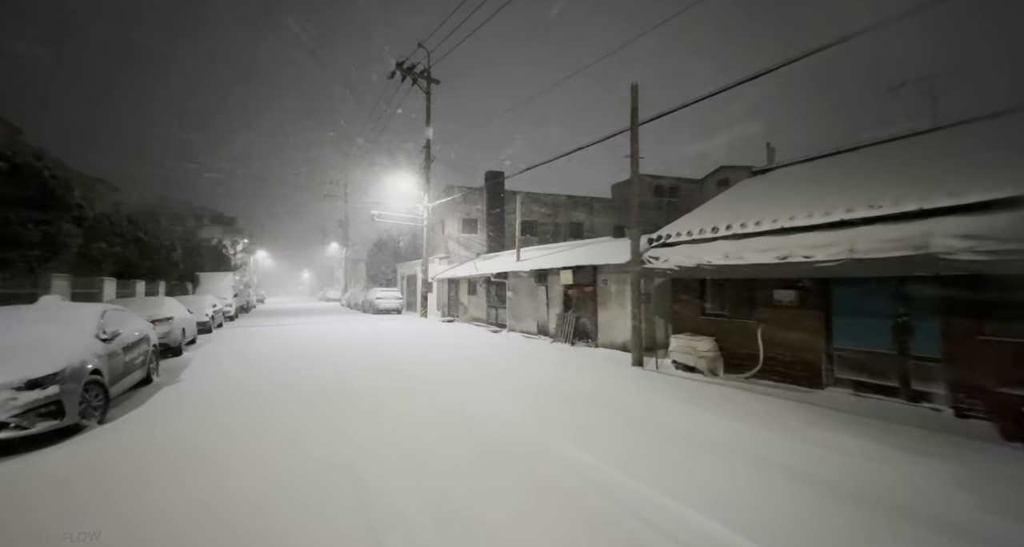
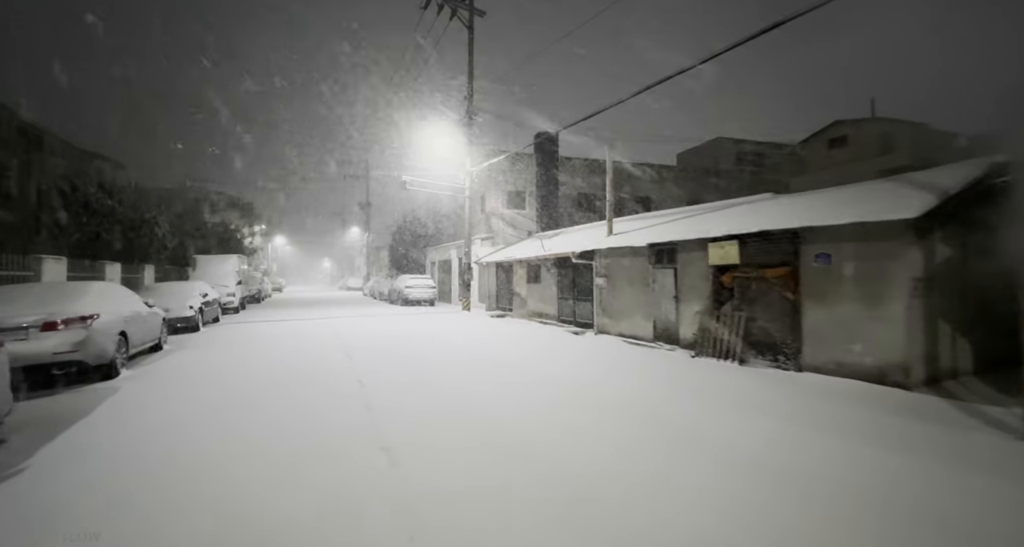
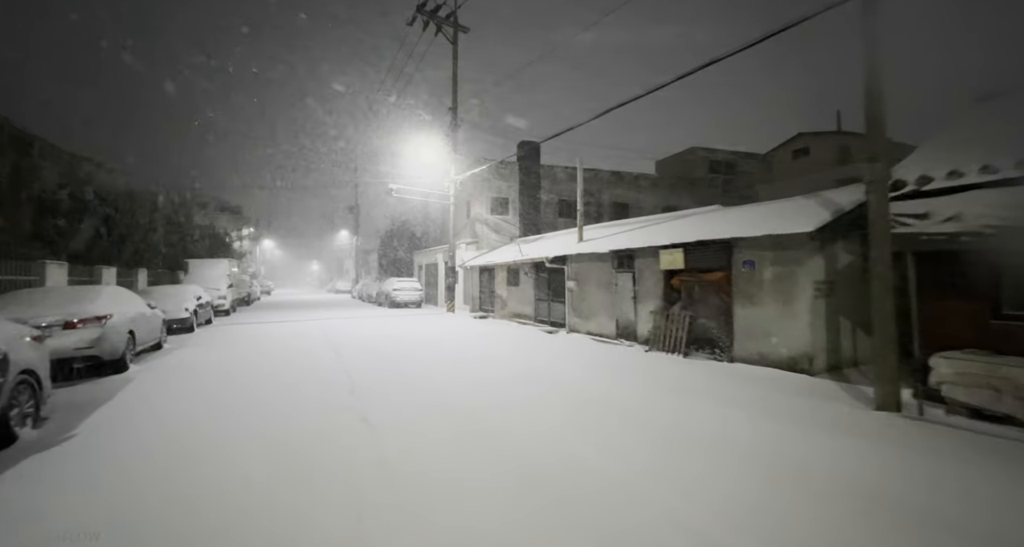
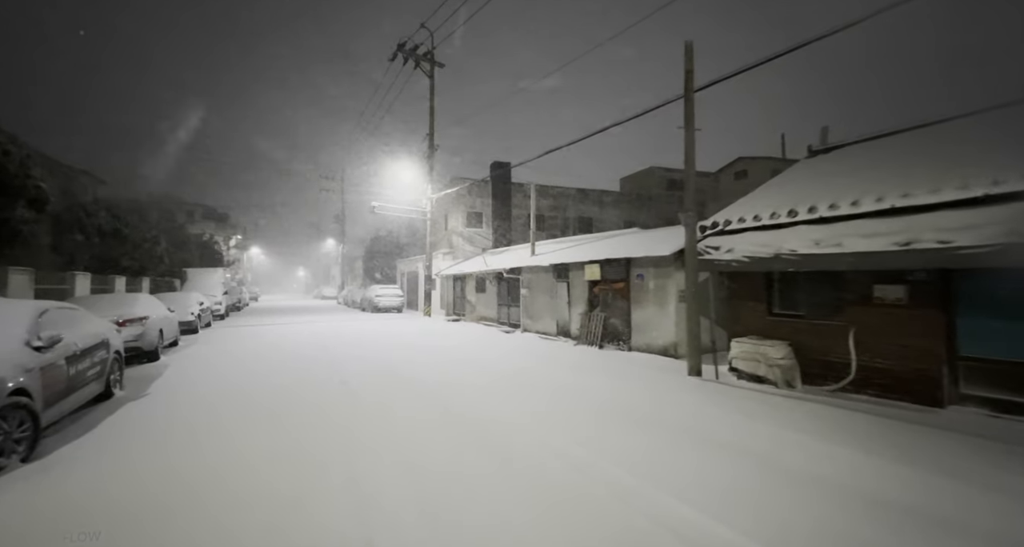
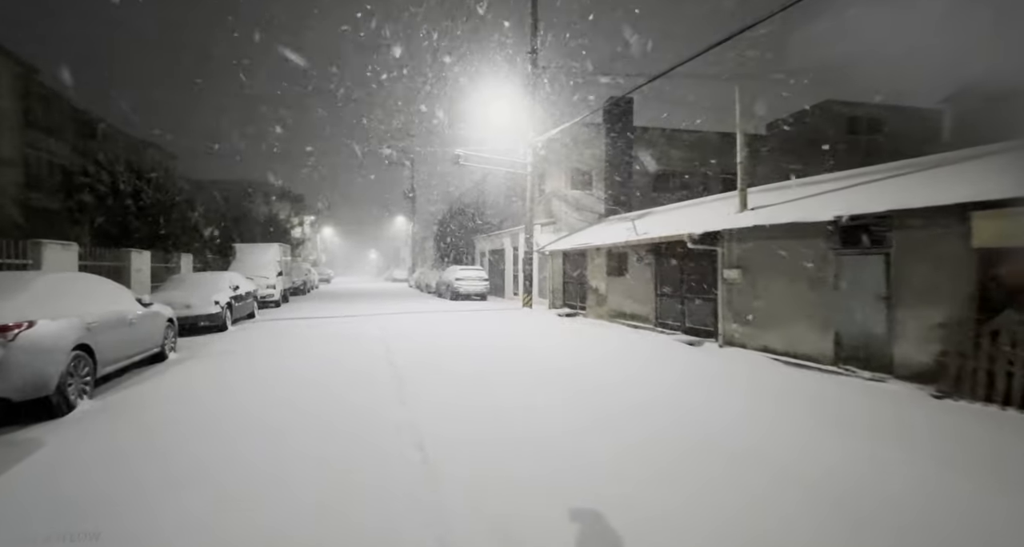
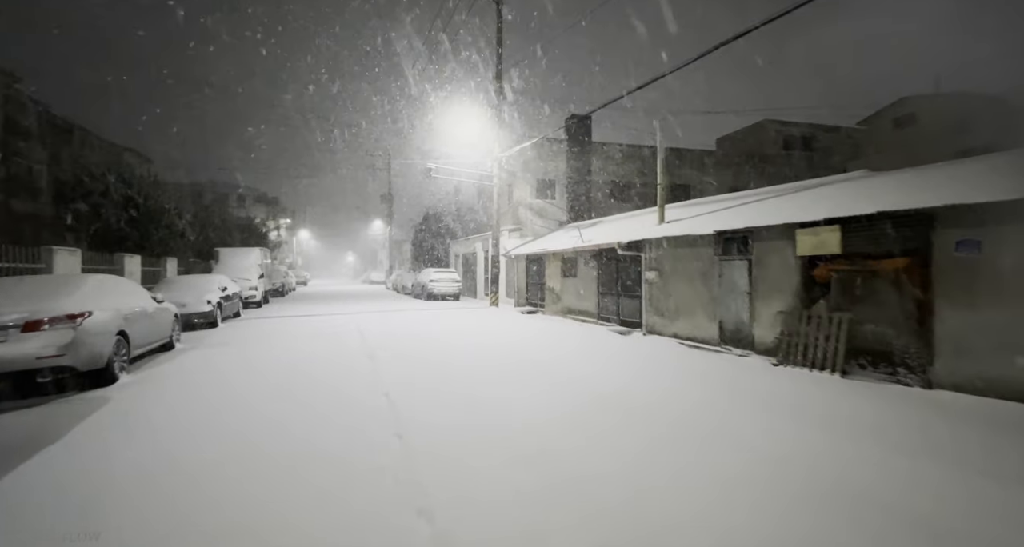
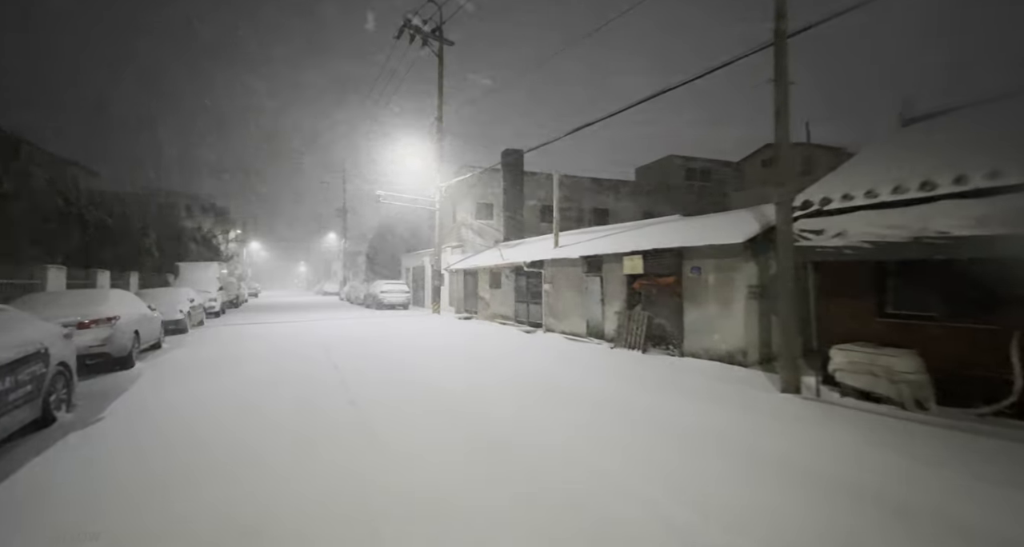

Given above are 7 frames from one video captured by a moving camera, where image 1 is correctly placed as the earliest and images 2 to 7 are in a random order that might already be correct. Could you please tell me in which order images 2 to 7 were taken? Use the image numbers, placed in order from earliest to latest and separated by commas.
4, 7, 3, 2, 6, 5
